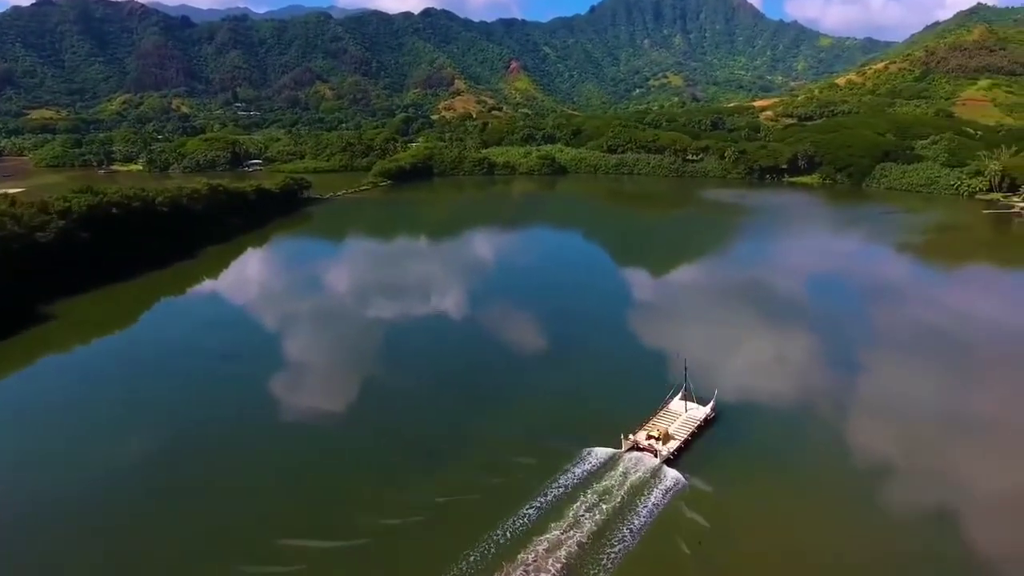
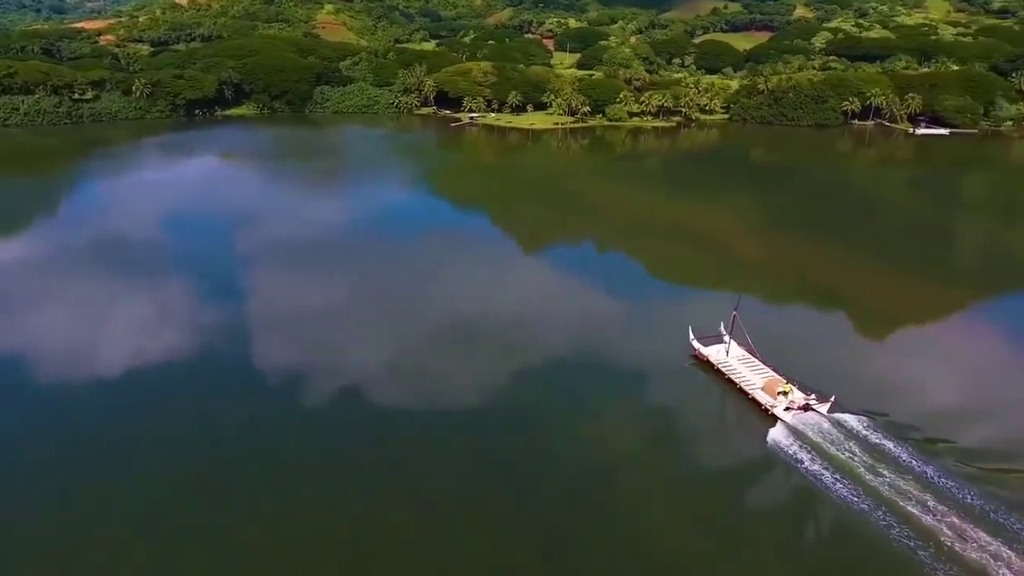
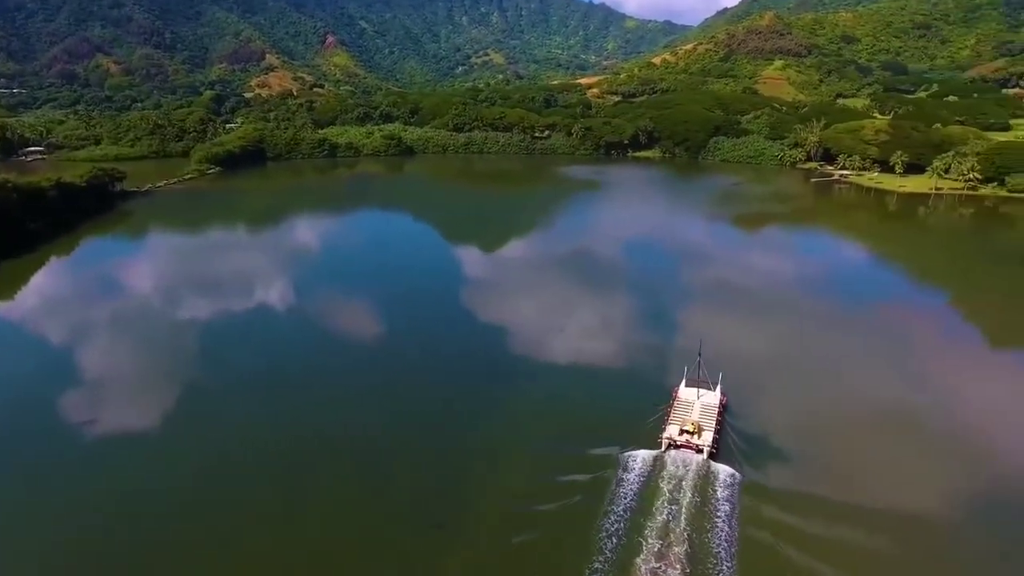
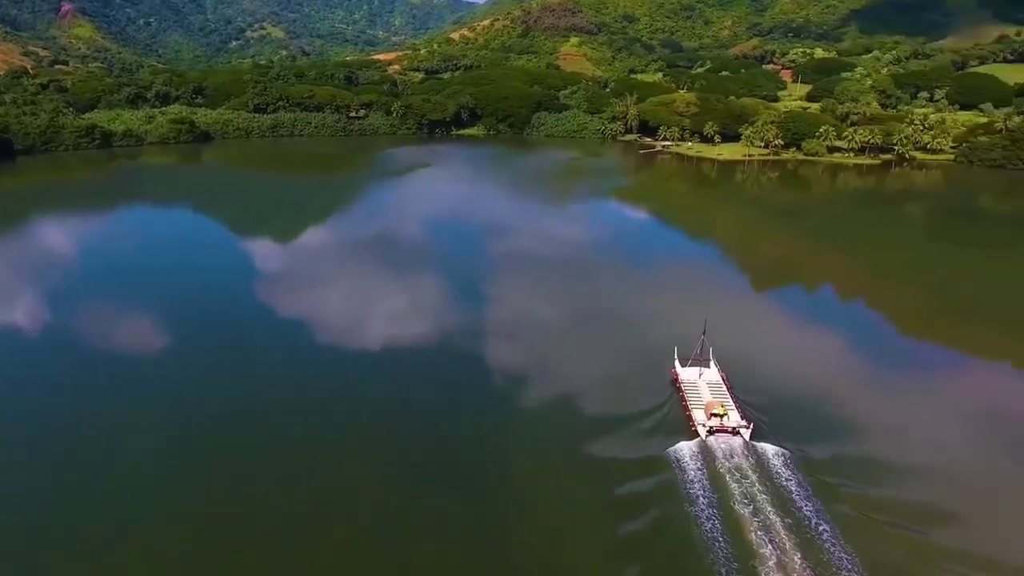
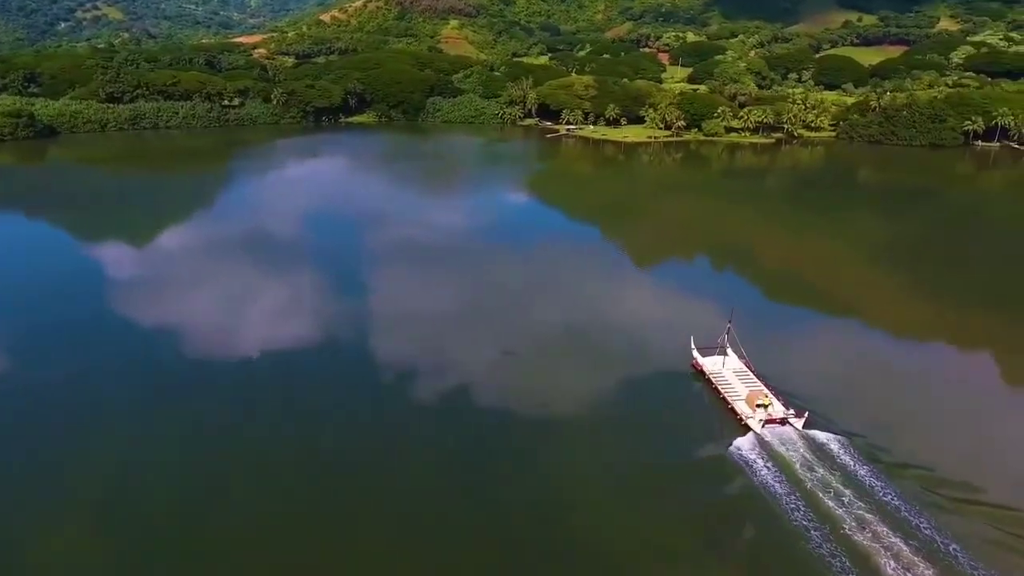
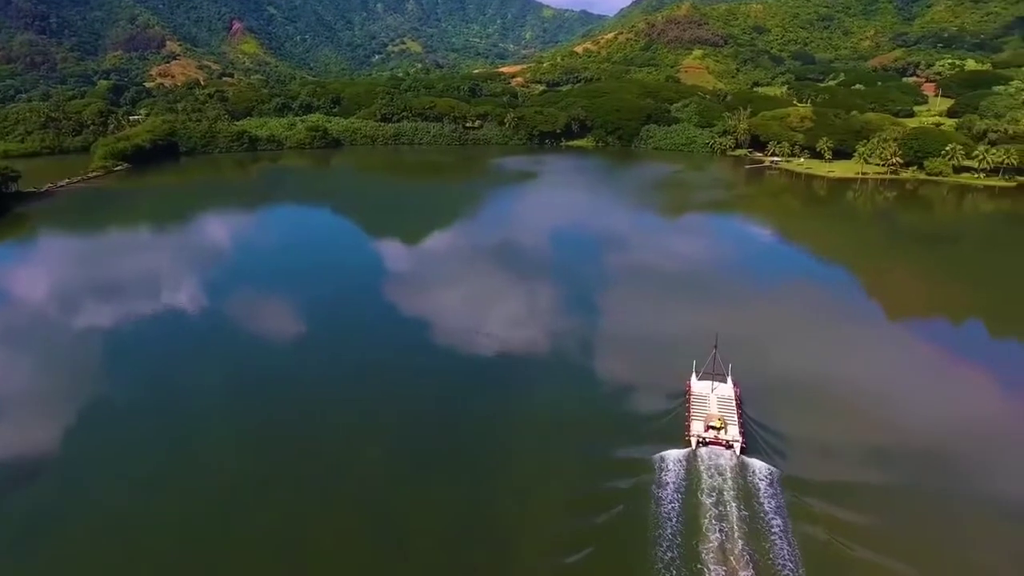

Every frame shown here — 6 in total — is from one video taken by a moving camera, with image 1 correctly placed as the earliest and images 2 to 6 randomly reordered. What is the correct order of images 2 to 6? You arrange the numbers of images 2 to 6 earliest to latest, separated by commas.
3, 6, 4, 5, 2
